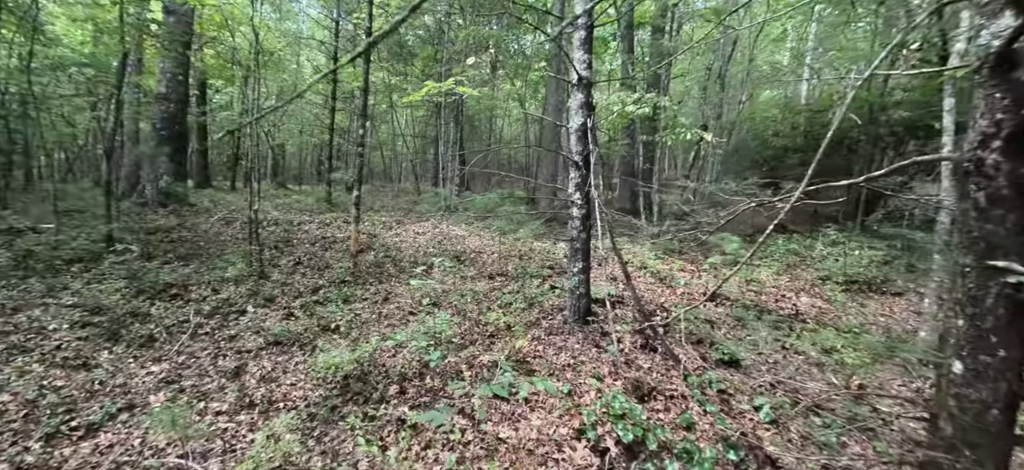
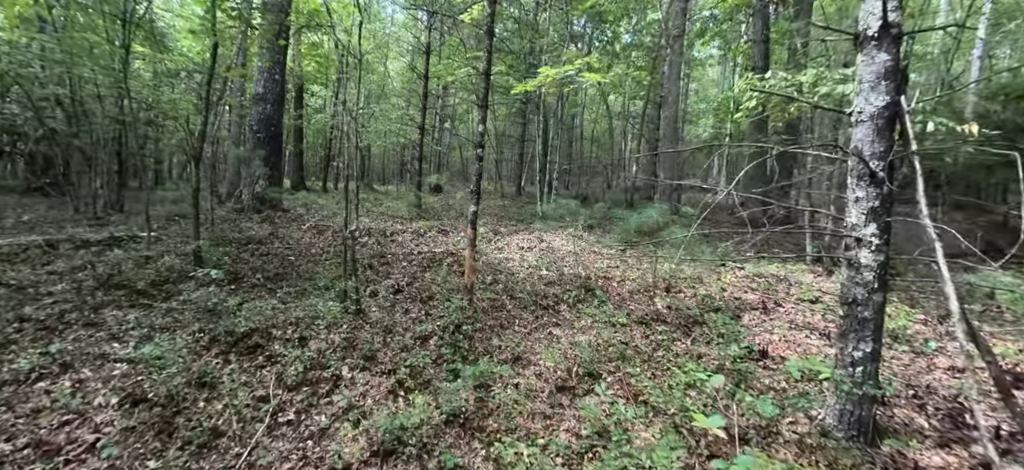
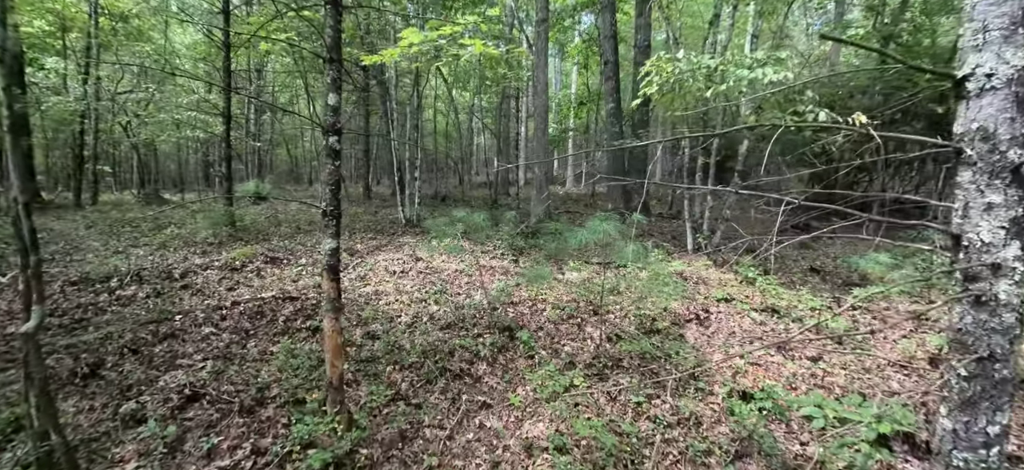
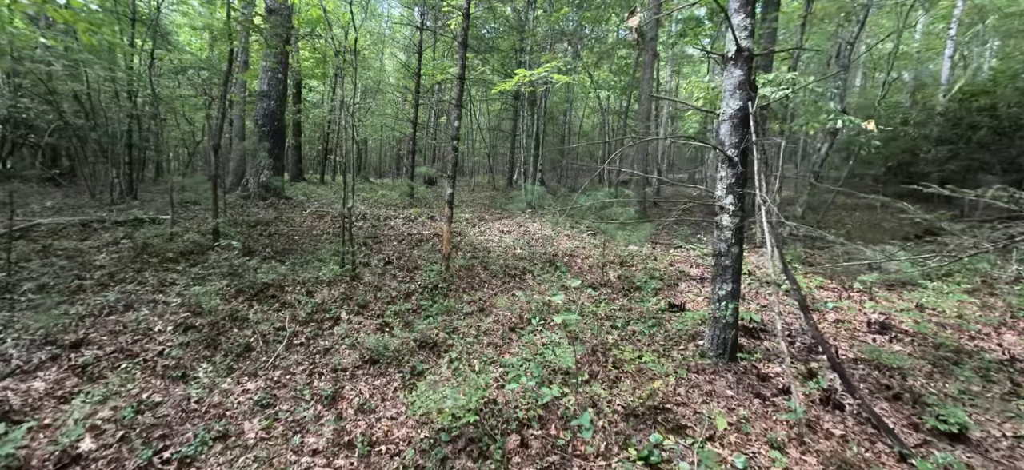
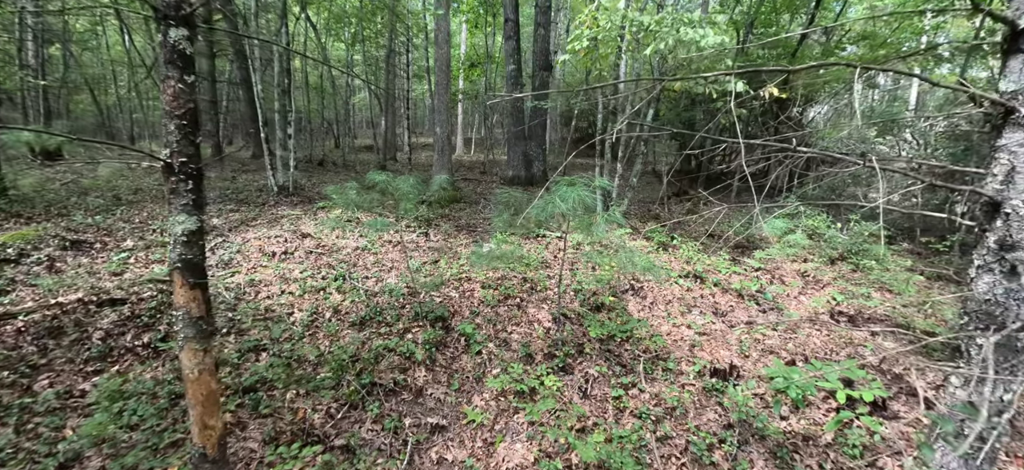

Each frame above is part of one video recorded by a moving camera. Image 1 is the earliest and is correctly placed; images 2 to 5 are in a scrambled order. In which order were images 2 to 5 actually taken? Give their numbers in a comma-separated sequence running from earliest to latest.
4, 2, 3, 5
